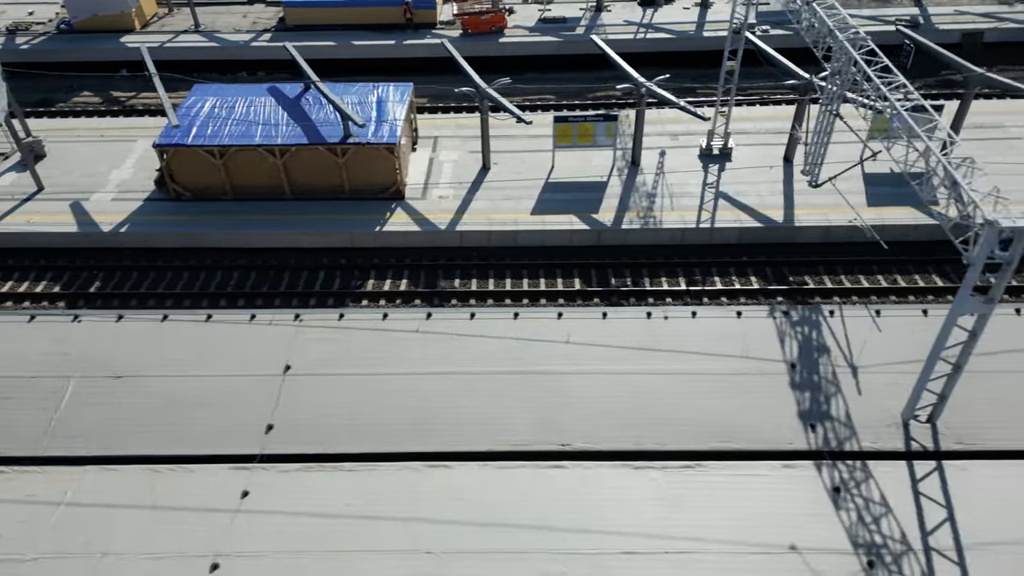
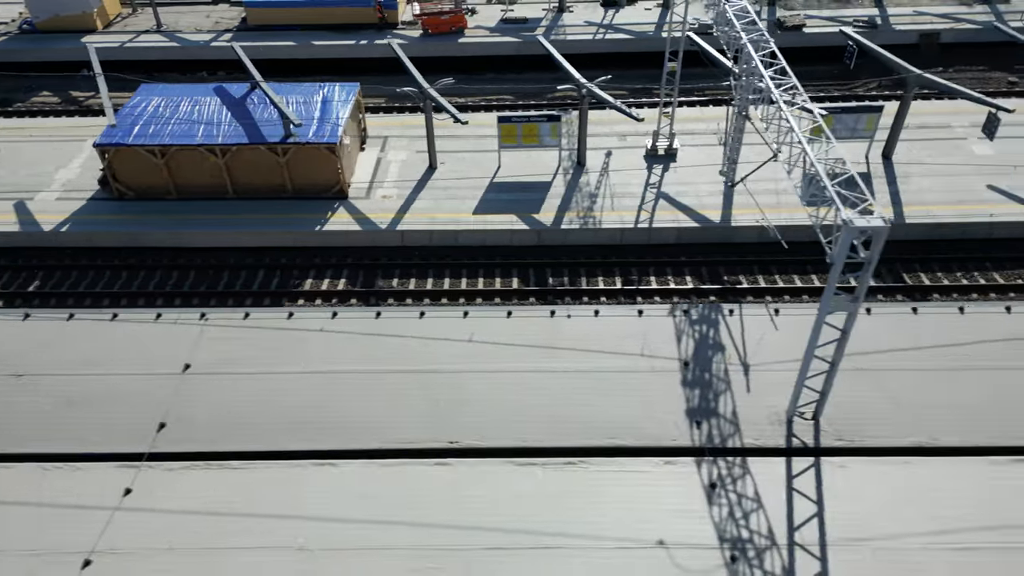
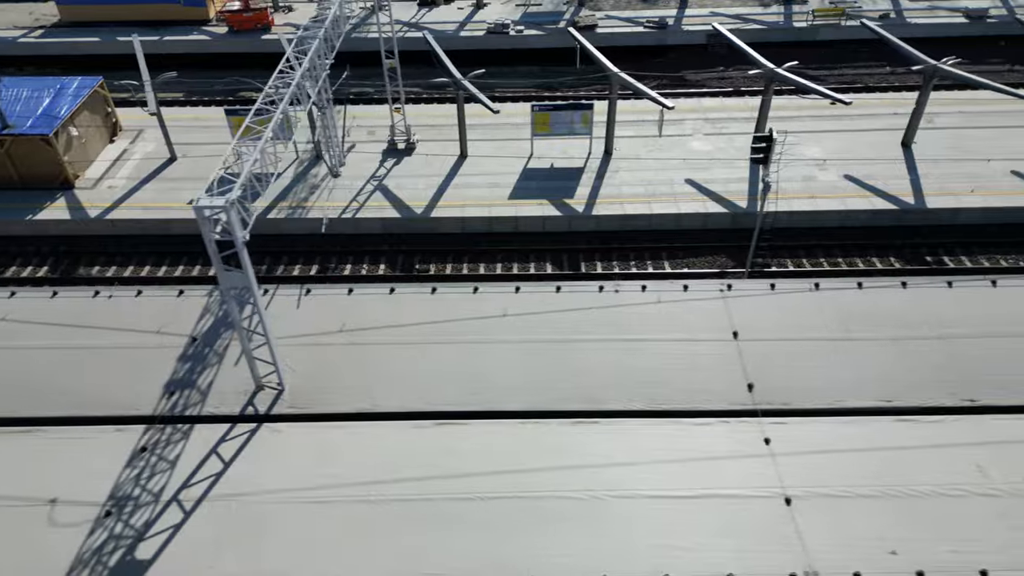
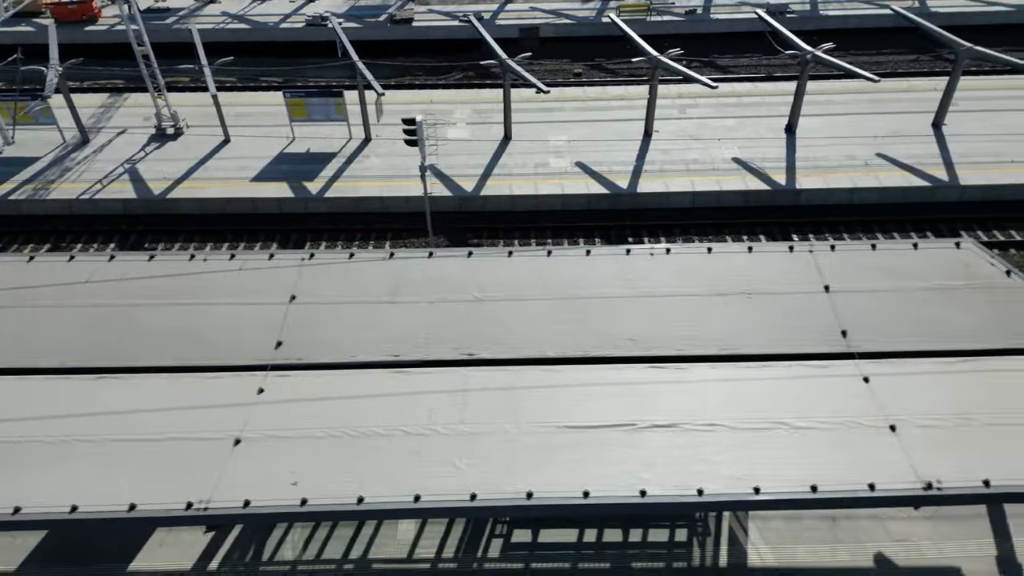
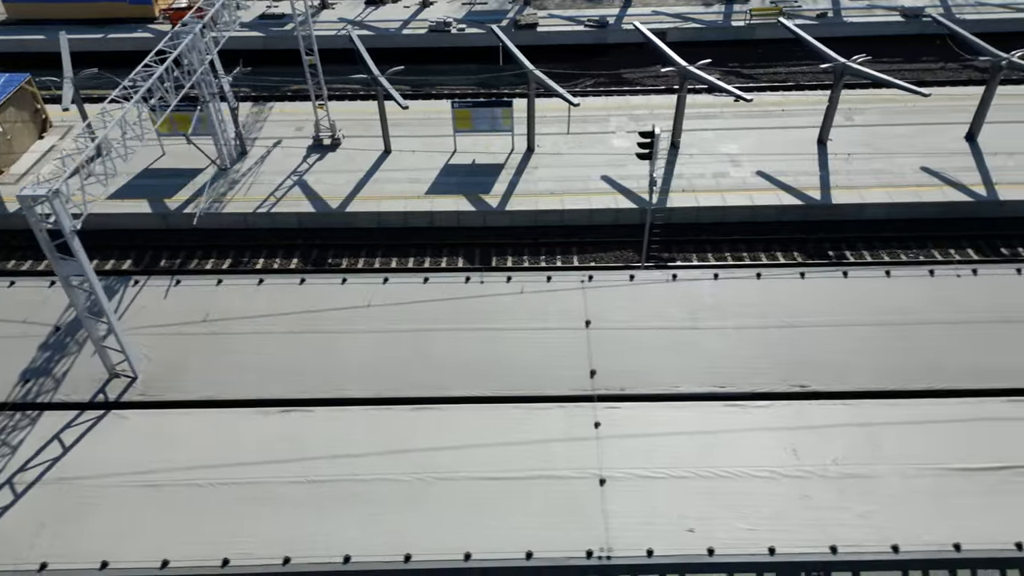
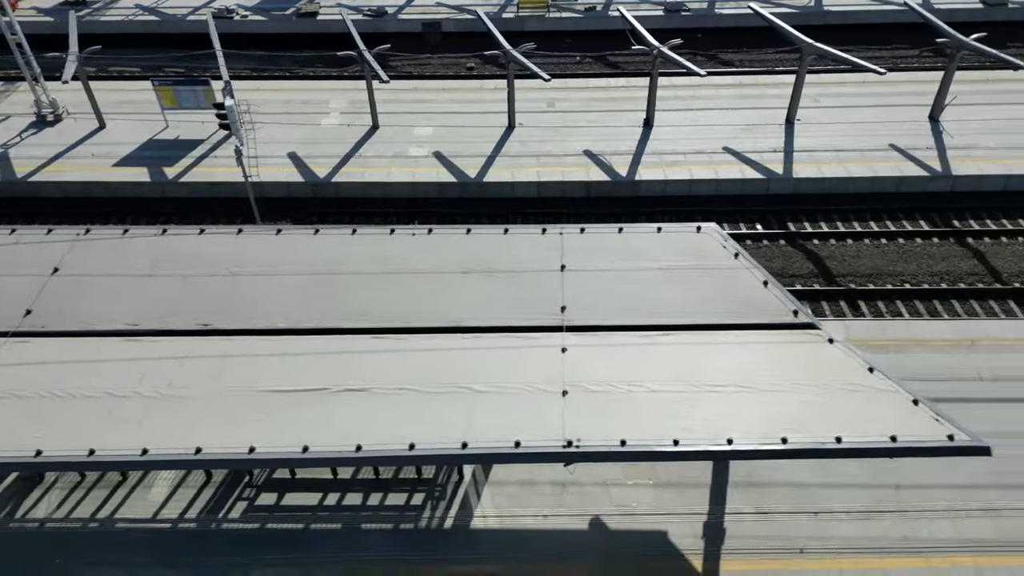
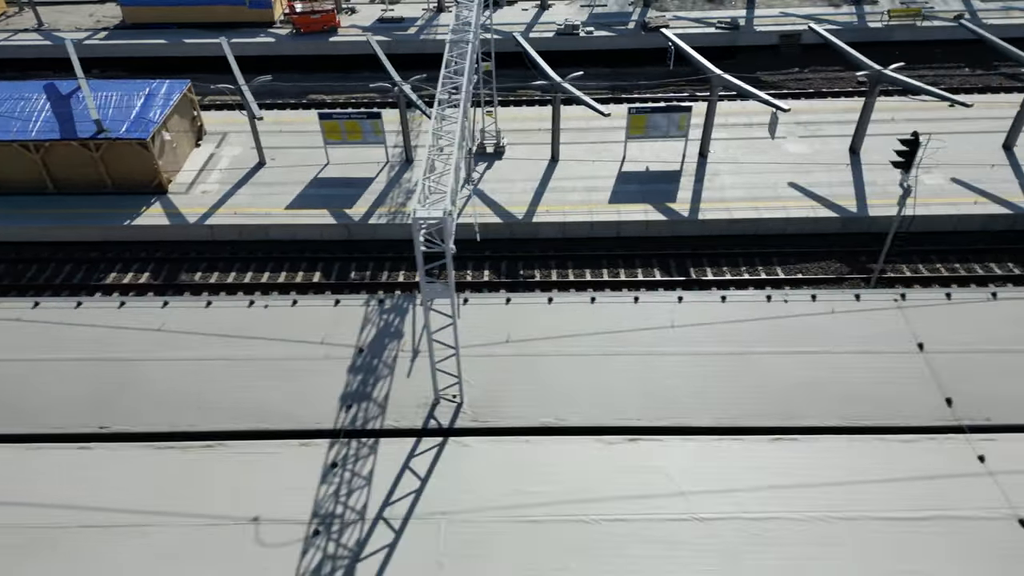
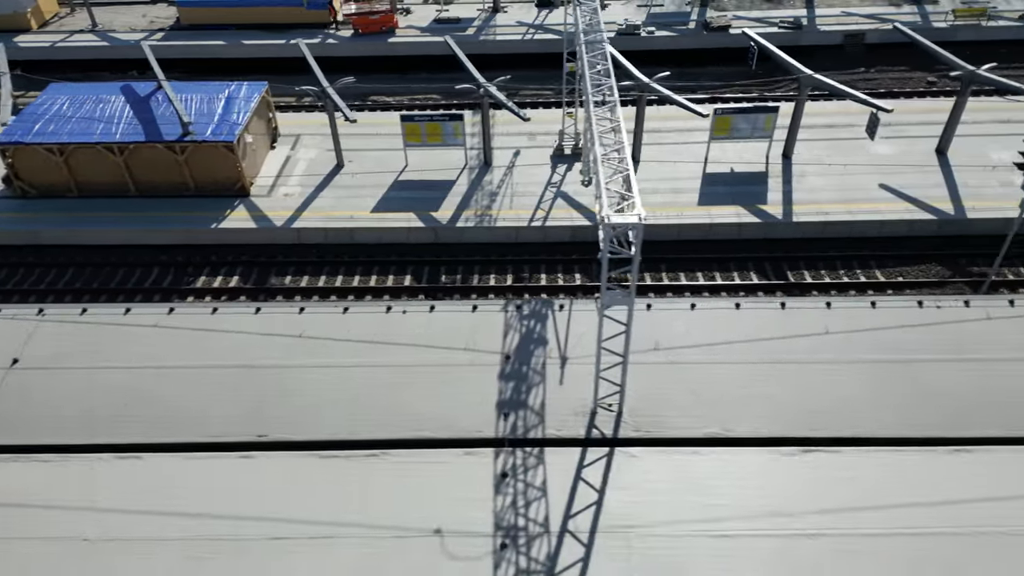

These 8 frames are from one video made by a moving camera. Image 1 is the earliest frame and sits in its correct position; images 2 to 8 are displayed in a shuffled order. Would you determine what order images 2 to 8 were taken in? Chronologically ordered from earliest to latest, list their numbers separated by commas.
2, 8, 7, 3, 5, 4, 6
